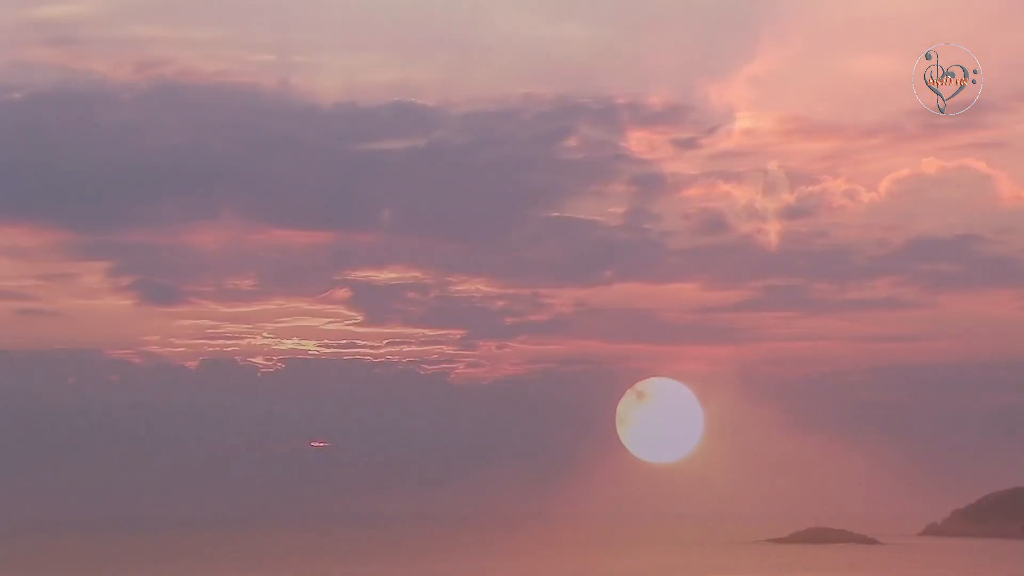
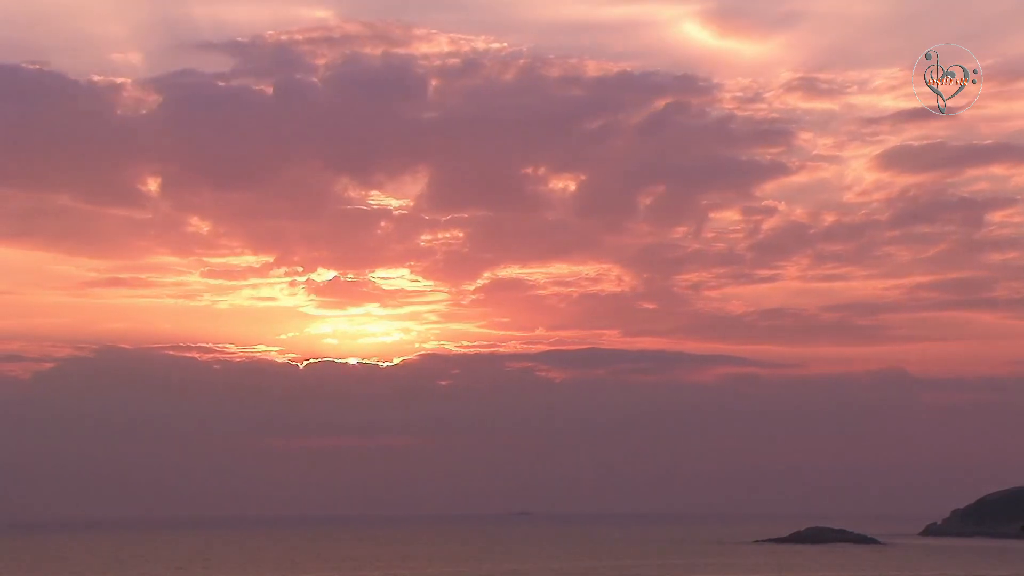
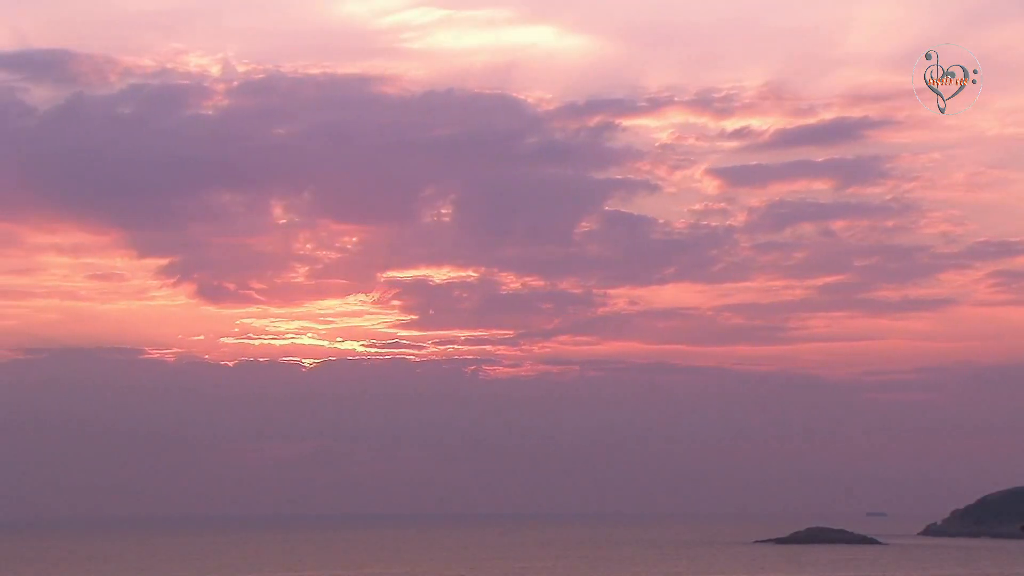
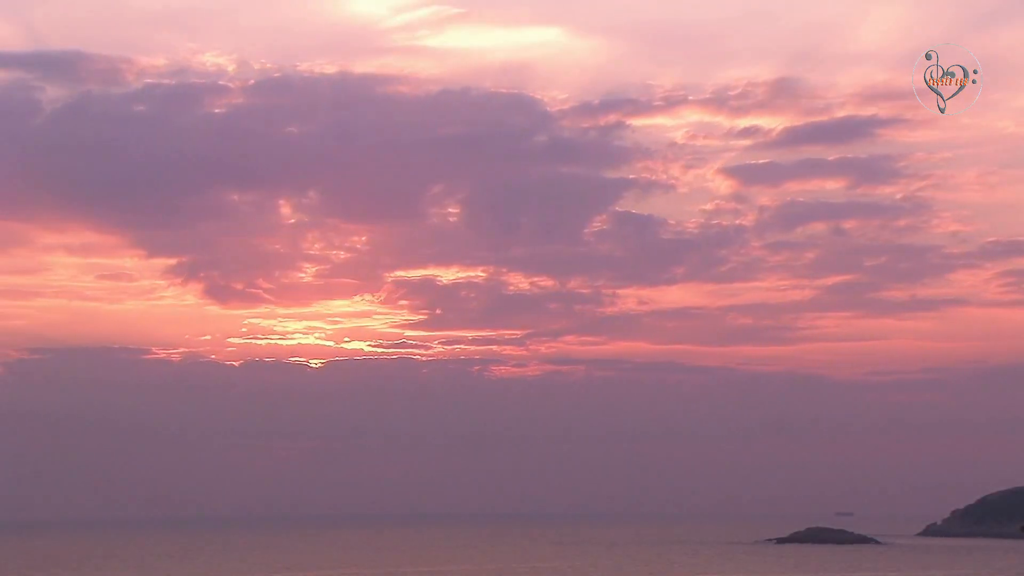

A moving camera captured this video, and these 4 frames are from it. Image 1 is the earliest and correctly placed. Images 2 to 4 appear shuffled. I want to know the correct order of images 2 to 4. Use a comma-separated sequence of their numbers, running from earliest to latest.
3, 4, 2
